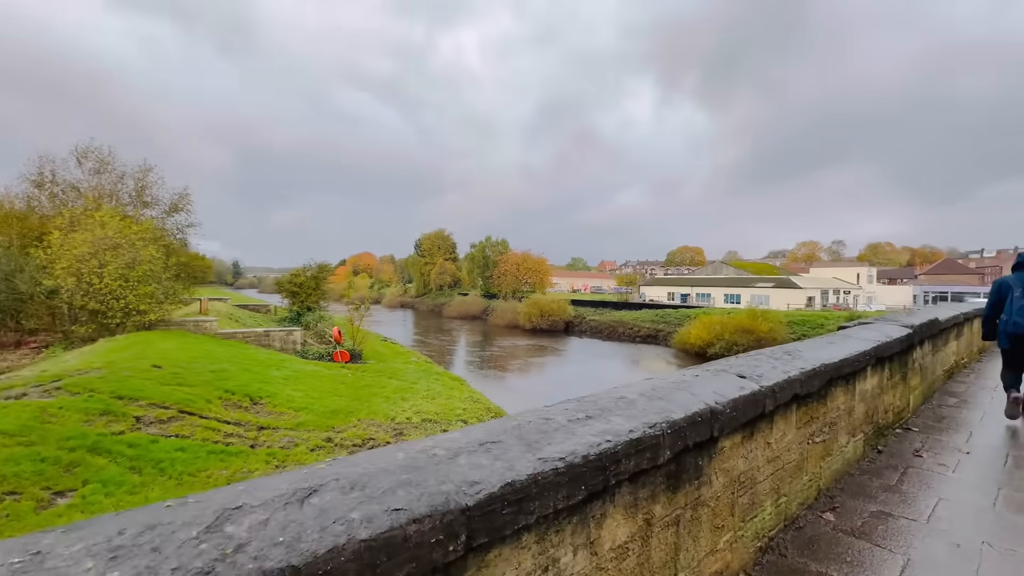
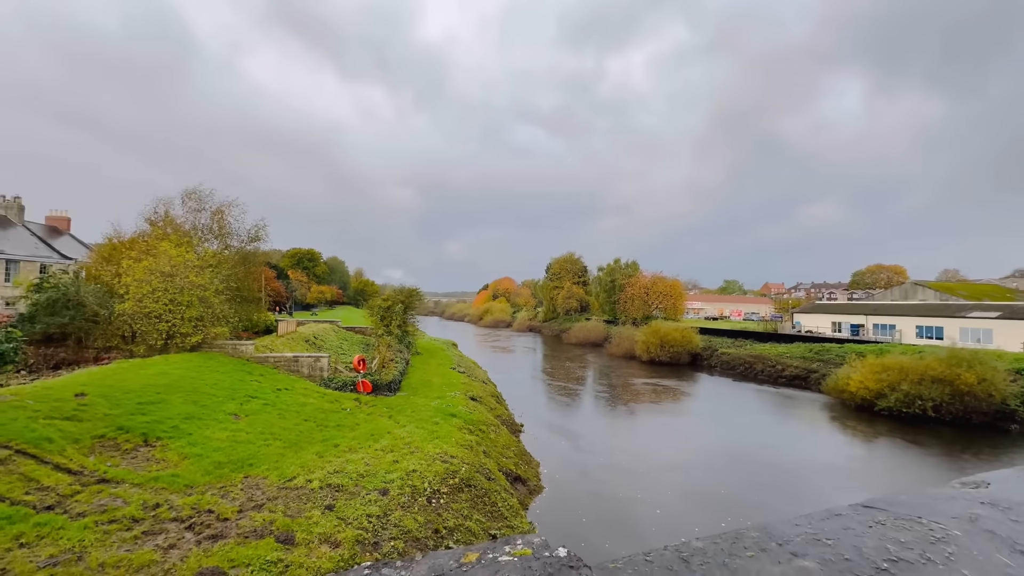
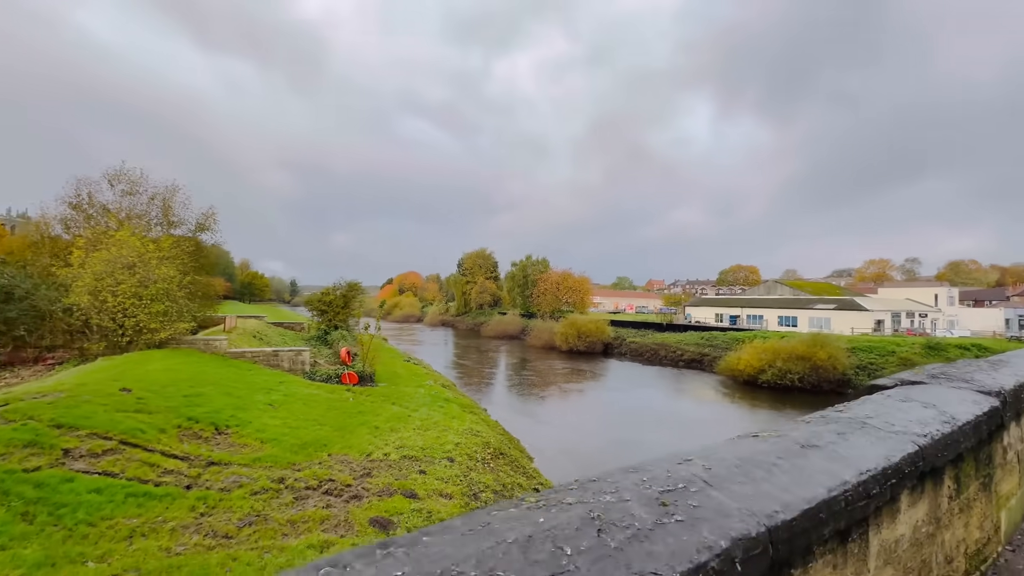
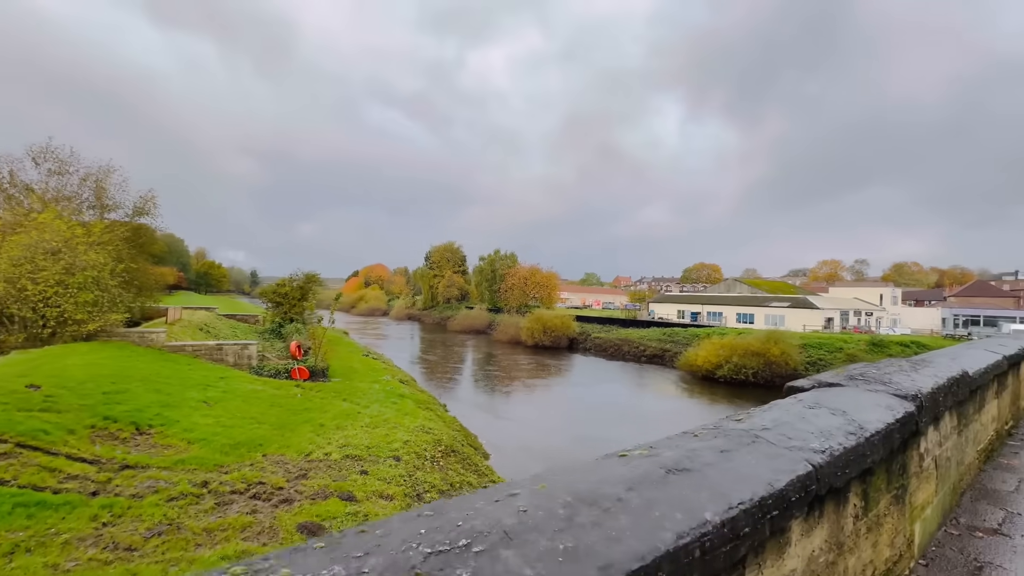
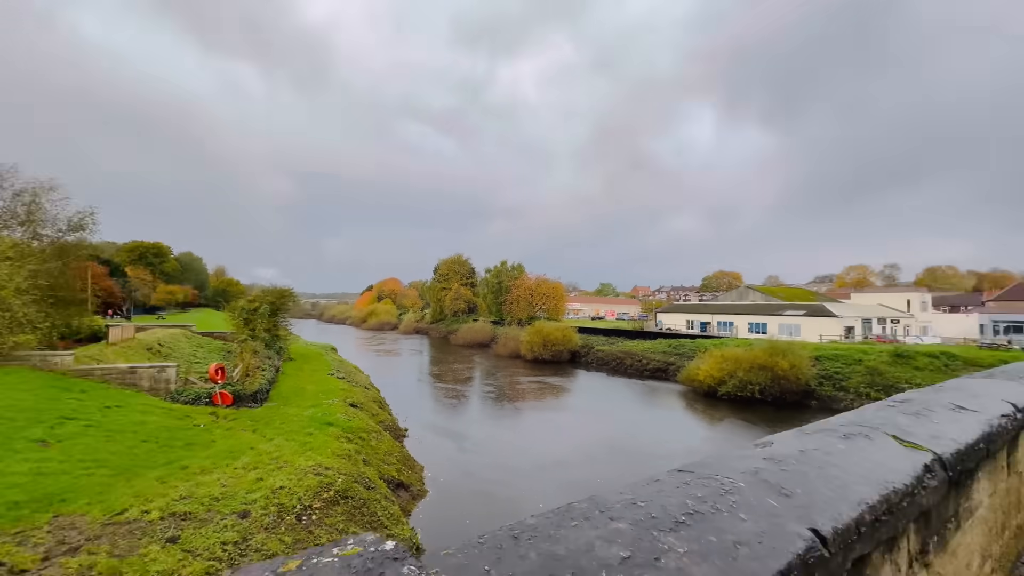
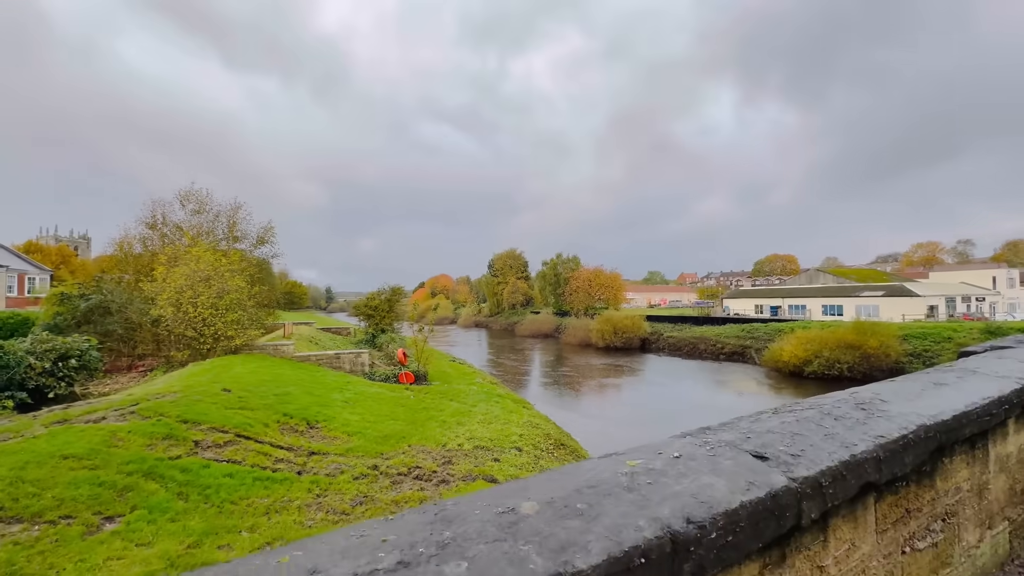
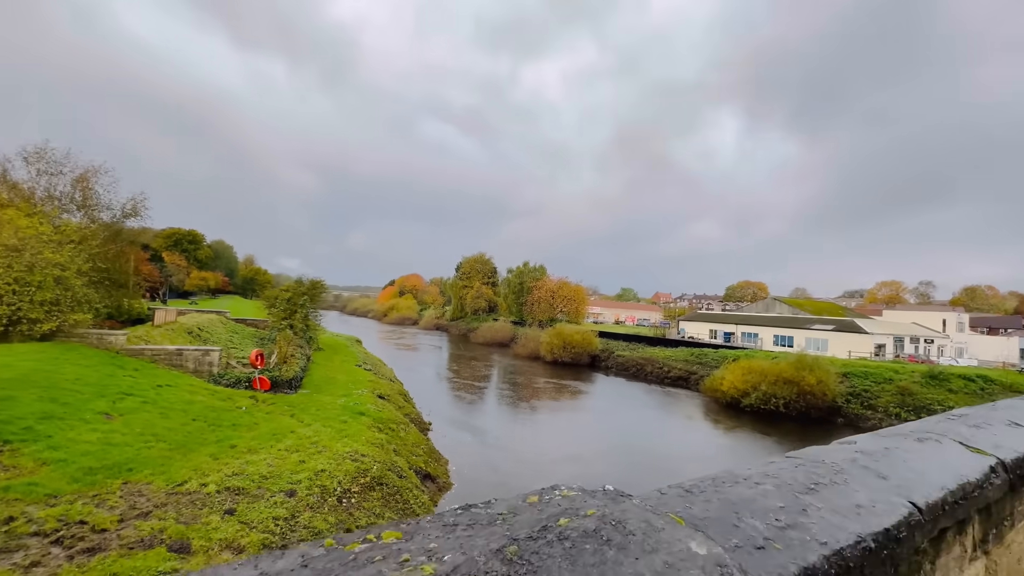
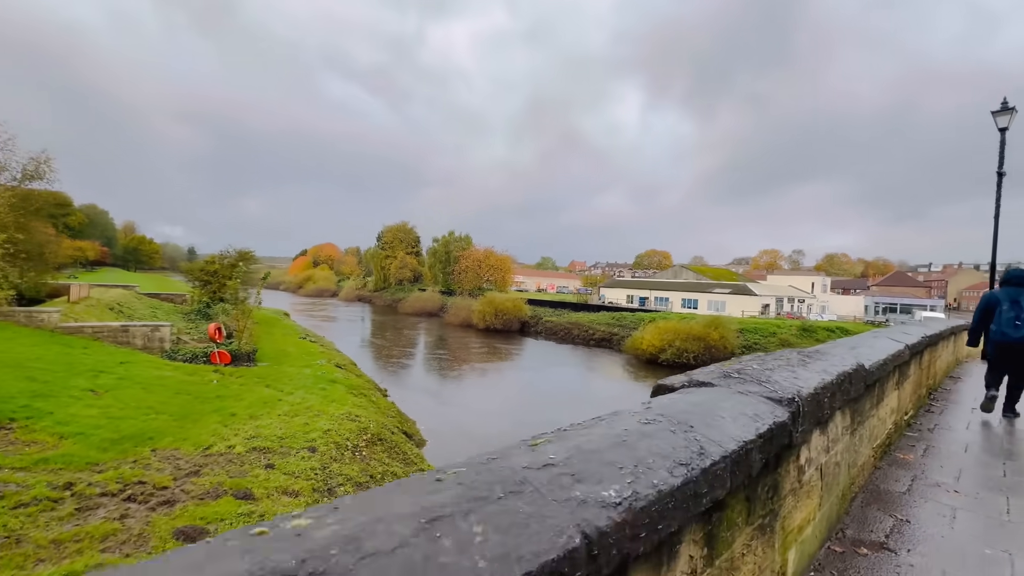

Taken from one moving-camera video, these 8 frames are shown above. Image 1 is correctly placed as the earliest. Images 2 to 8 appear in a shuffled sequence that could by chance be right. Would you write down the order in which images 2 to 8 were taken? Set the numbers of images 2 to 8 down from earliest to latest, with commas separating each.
6, 3, 4, 8, 7, 2, 5
